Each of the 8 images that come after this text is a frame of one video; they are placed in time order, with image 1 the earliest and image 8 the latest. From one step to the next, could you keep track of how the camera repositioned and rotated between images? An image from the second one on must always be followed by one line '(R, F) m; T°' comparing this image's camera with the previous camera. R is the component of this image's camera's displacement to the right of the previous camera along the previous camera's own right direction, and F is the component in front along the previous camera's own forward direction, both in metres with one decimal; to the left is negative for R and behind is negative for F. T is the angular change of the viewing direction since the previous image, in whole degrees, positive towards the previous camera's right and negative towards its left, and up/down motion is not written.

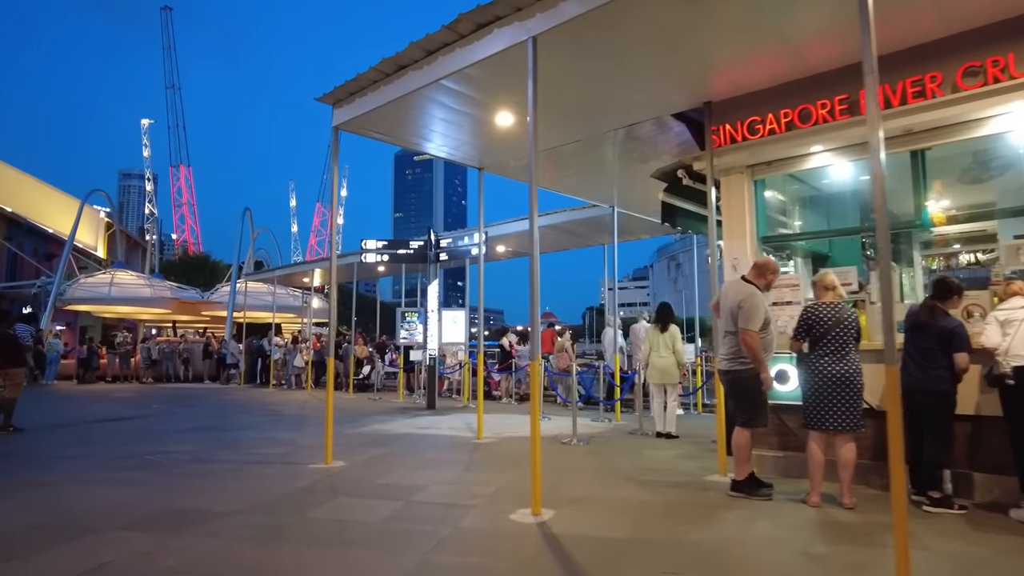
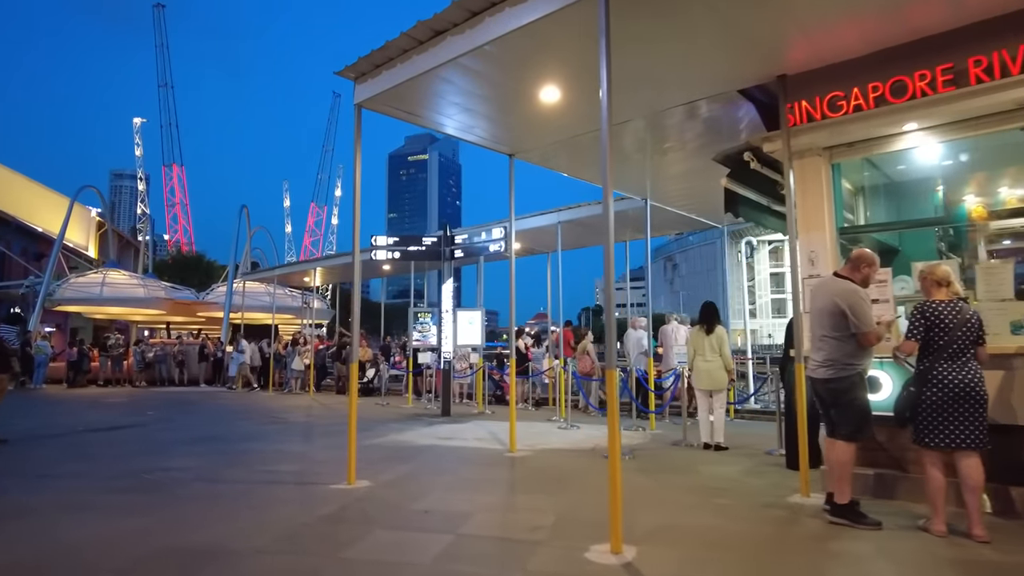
(-0.6, +0.9) m; +1°
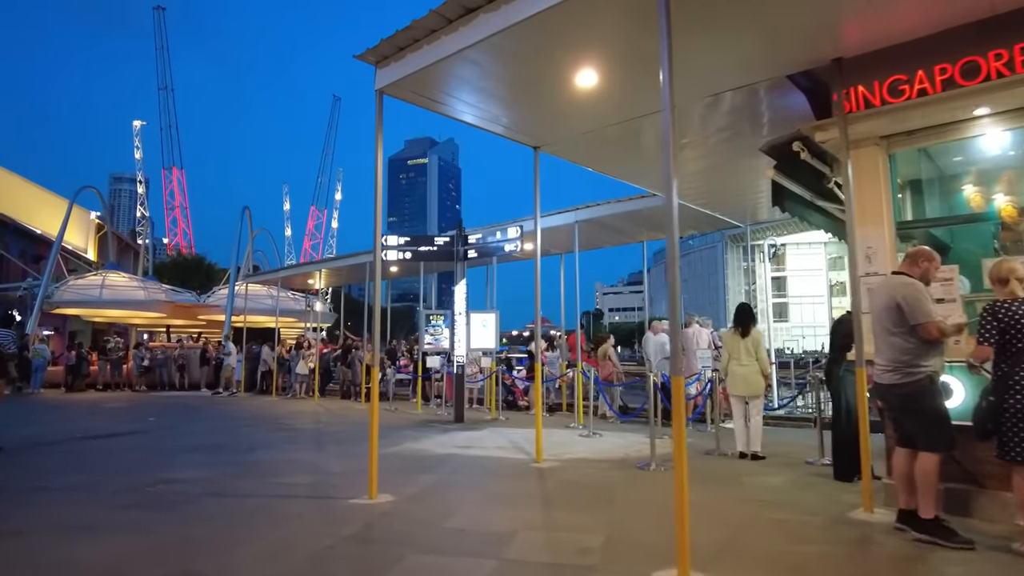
(-0.3, +0.5) m; 0°
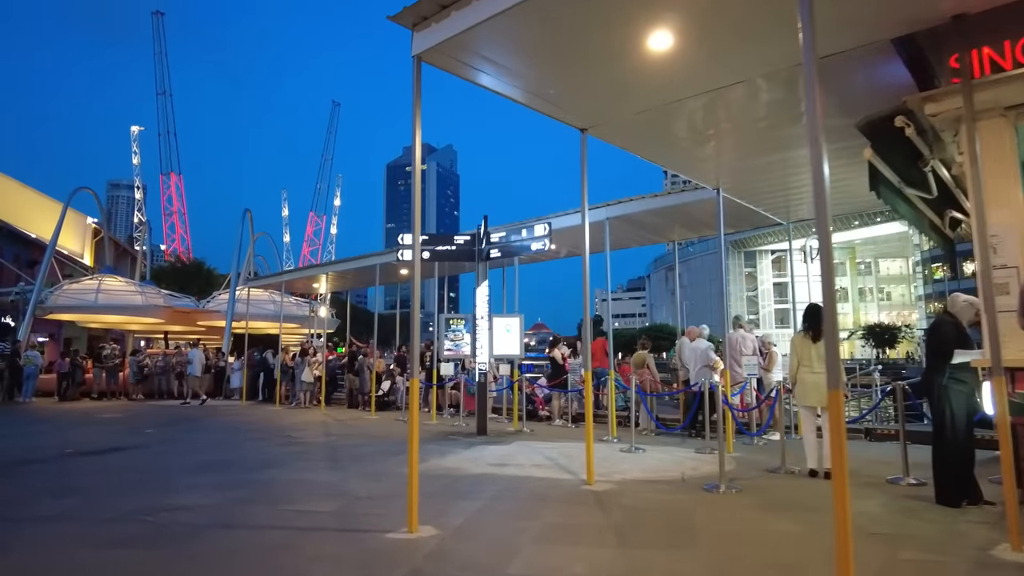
(-0.5, +0.9) m; 0°
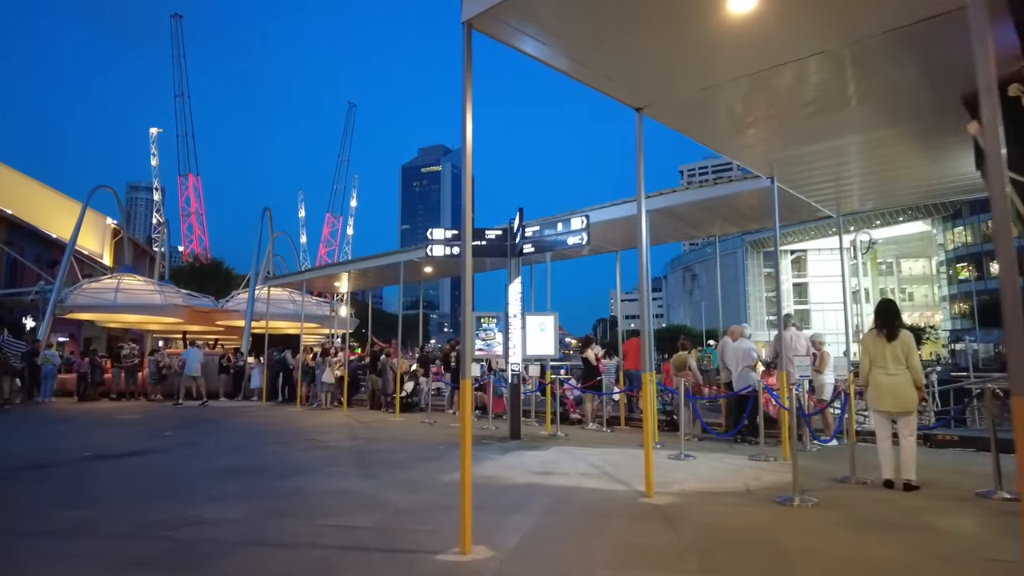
(-0.4, +0.6) m; -1°
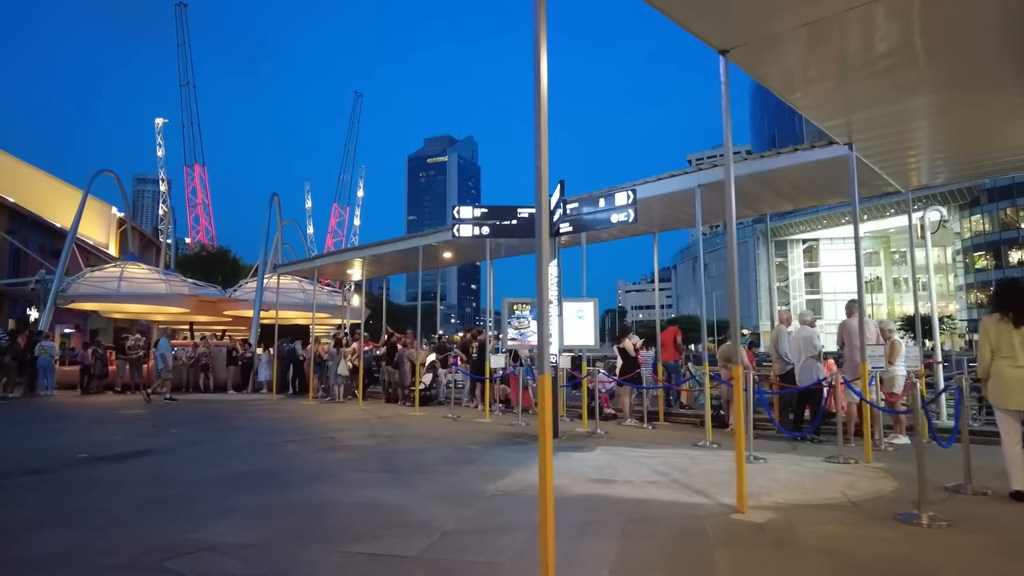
(-0.5, +1.1) m; -1°
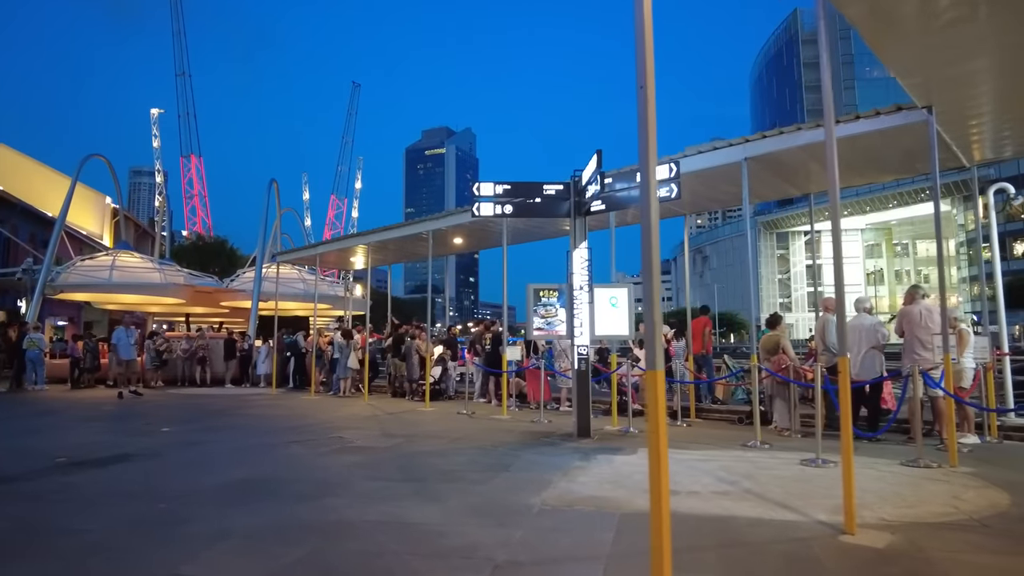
(-0.4, +1.0) m; 0°
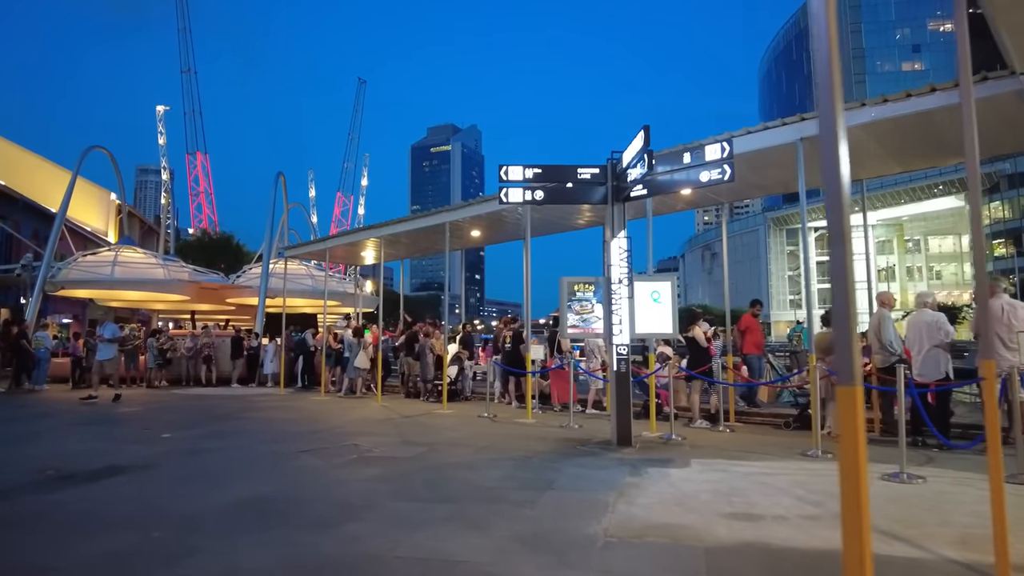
(-0.4, +0.9) m; 0°
